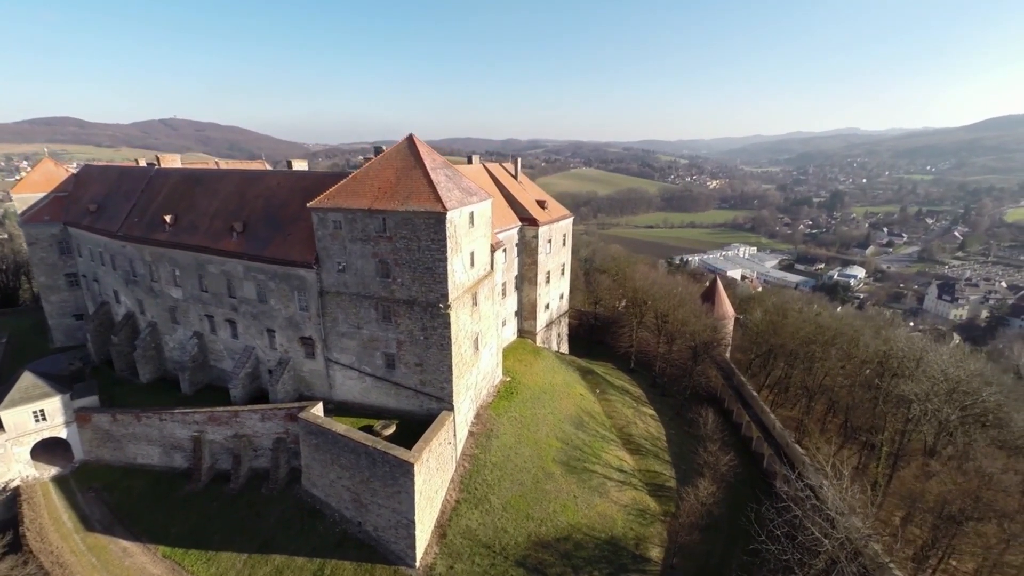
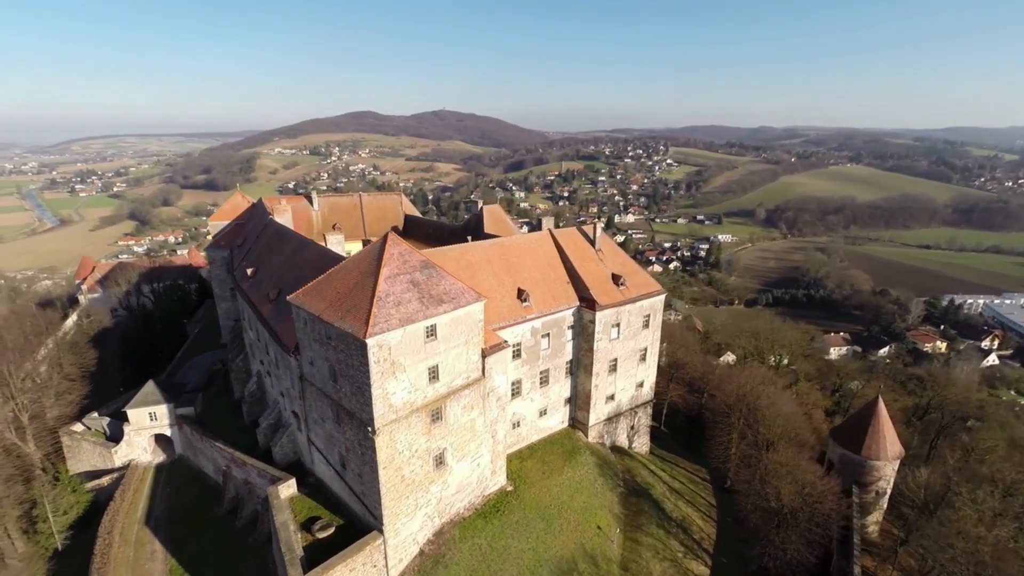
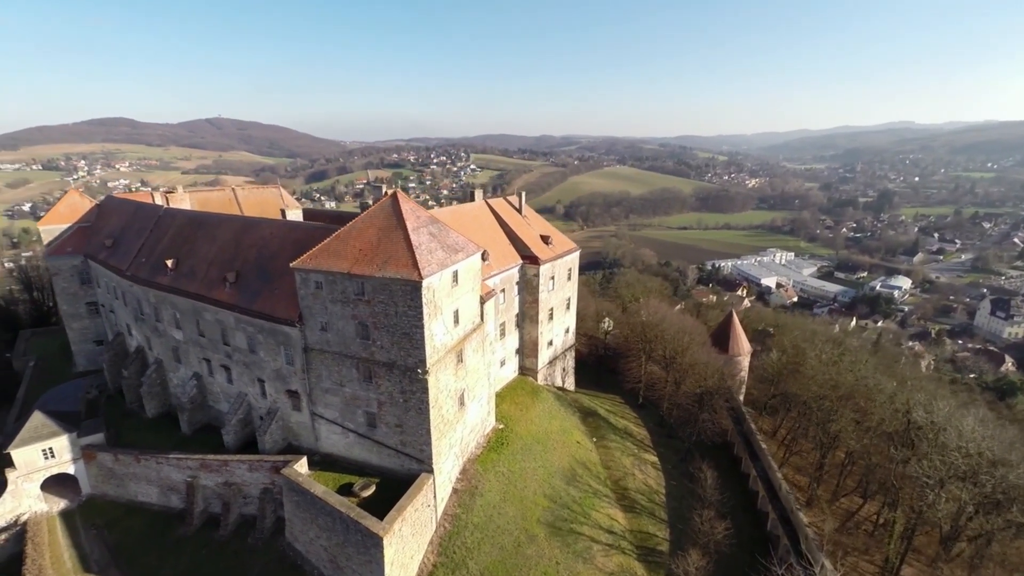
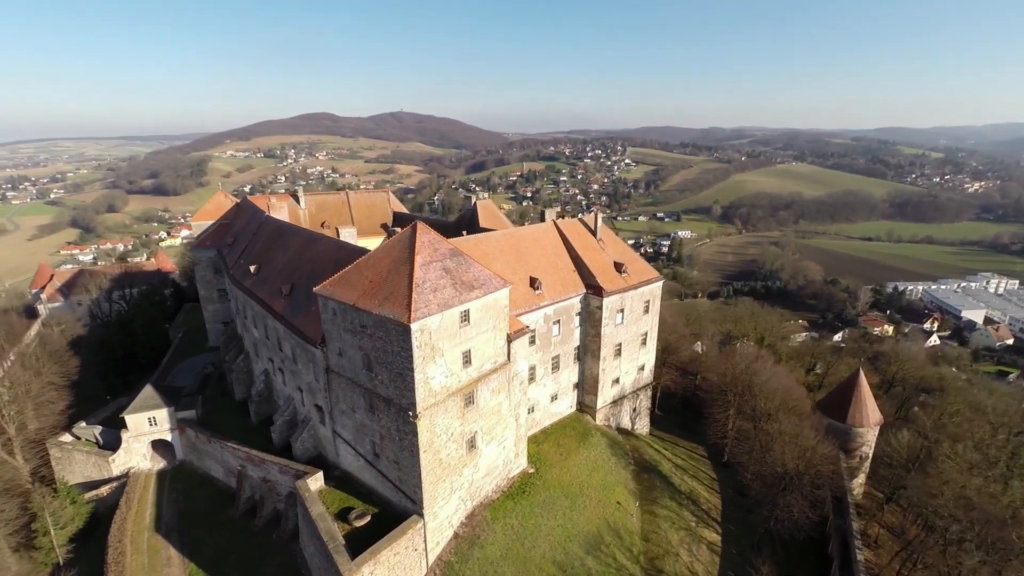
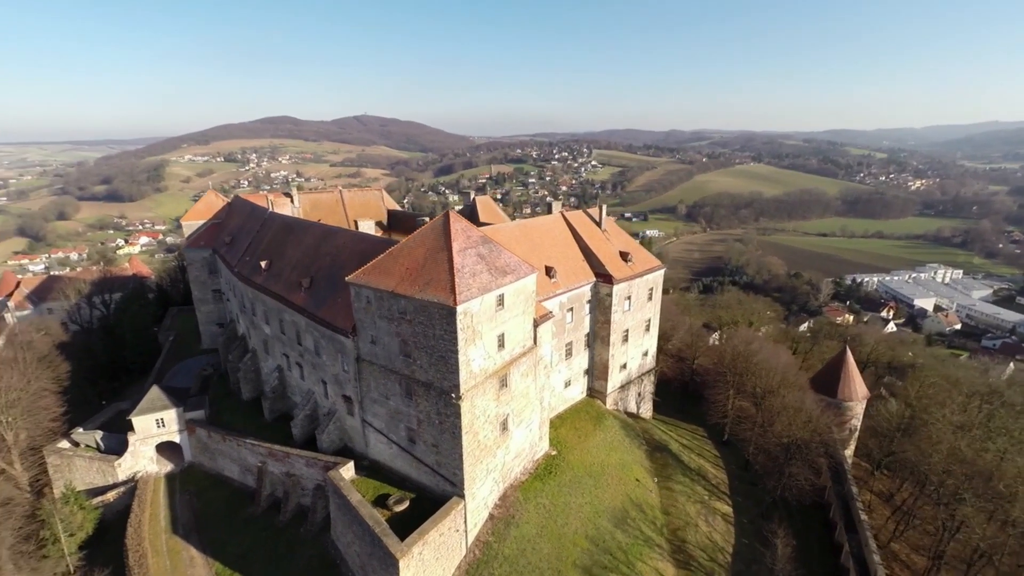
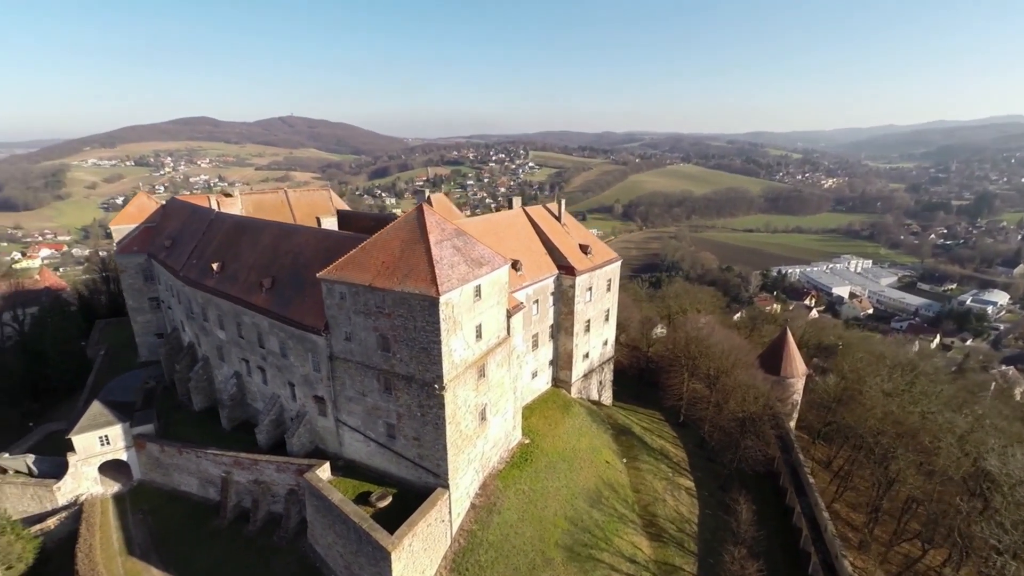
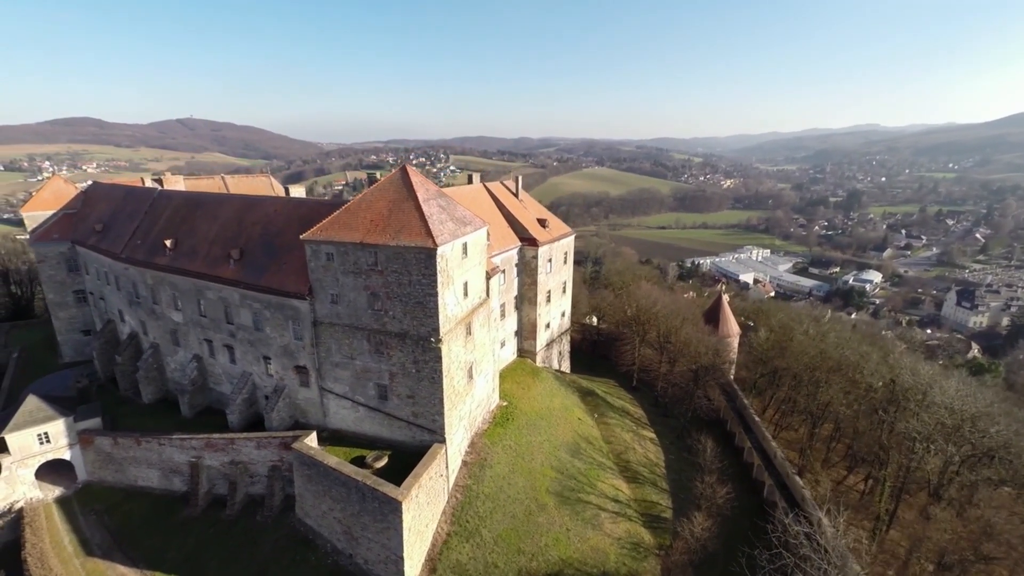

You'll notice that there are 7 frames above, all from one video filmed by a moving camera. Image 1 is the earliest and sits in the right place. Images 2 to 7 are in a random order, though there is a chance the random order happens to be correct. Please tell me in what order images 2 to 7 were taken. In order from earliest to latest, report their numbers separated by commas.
7, 3, 6, 5, 4, 2
